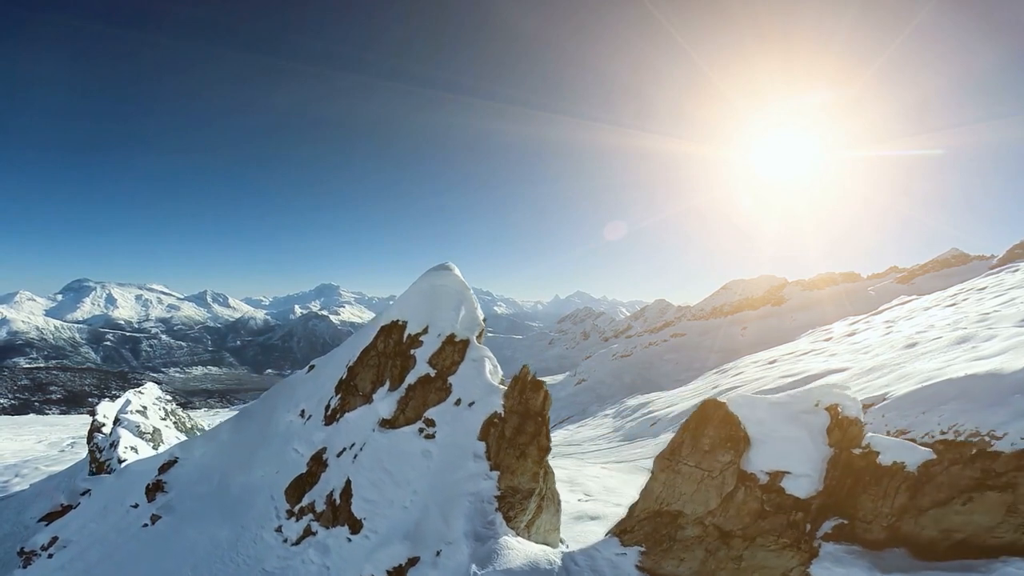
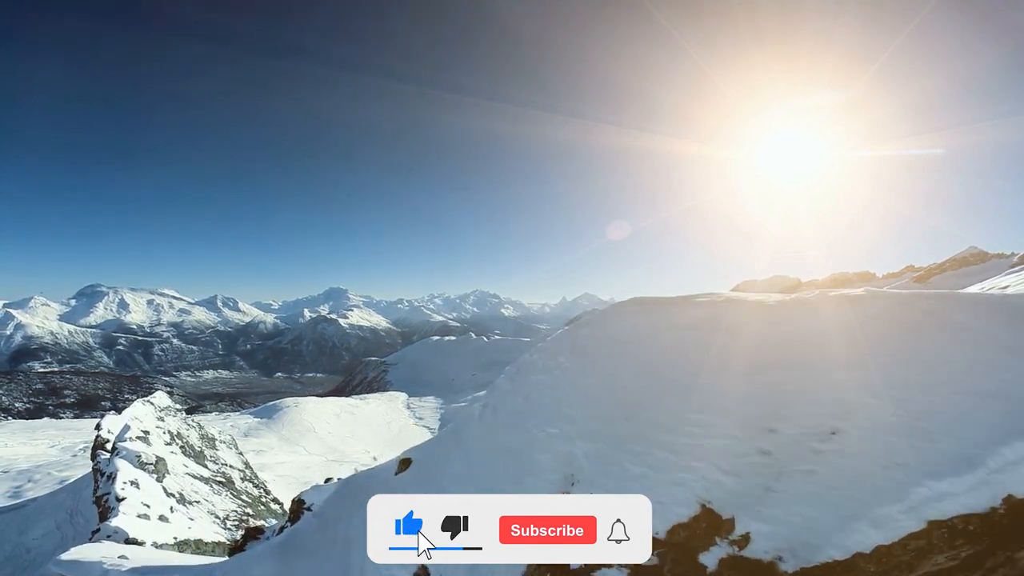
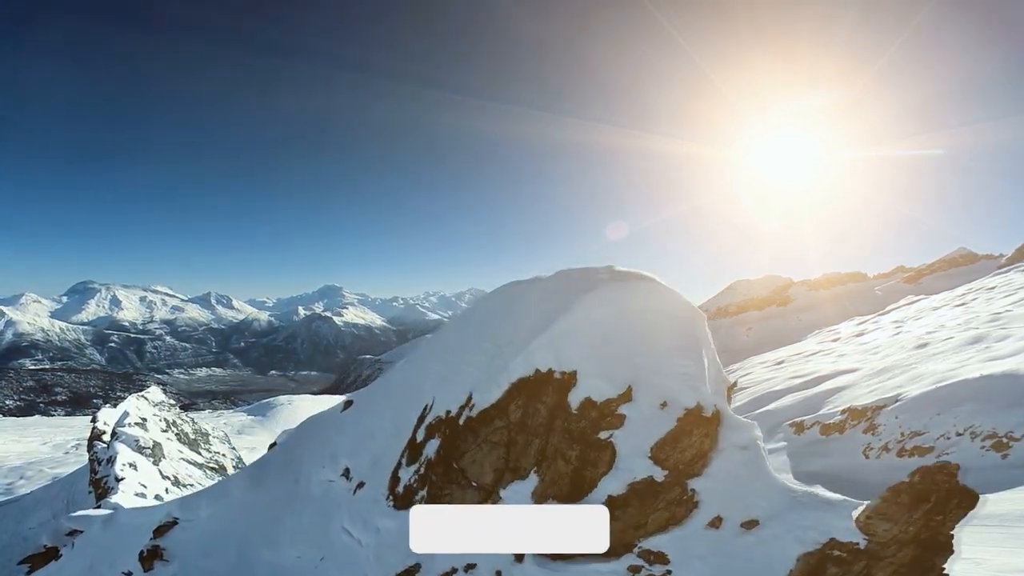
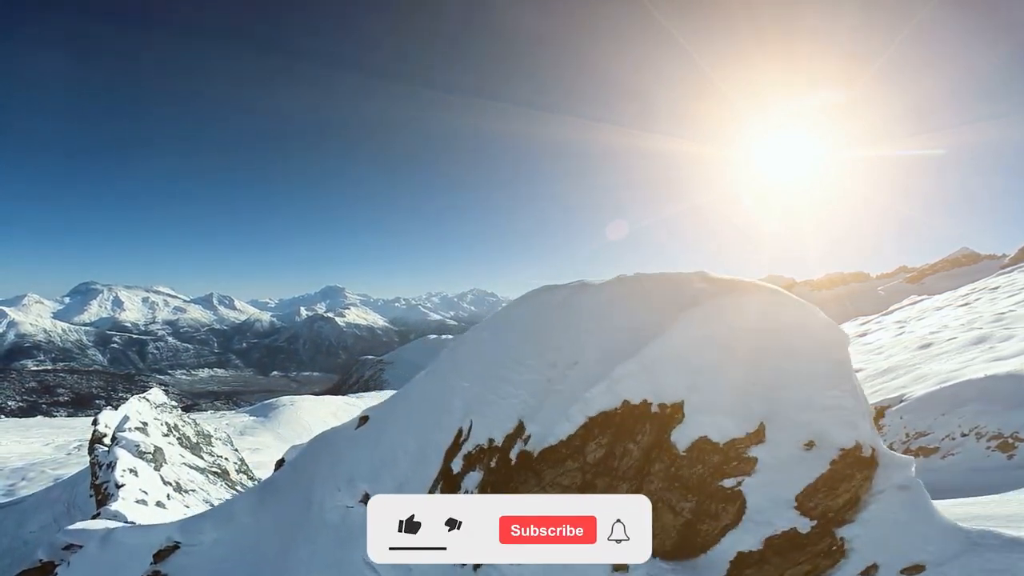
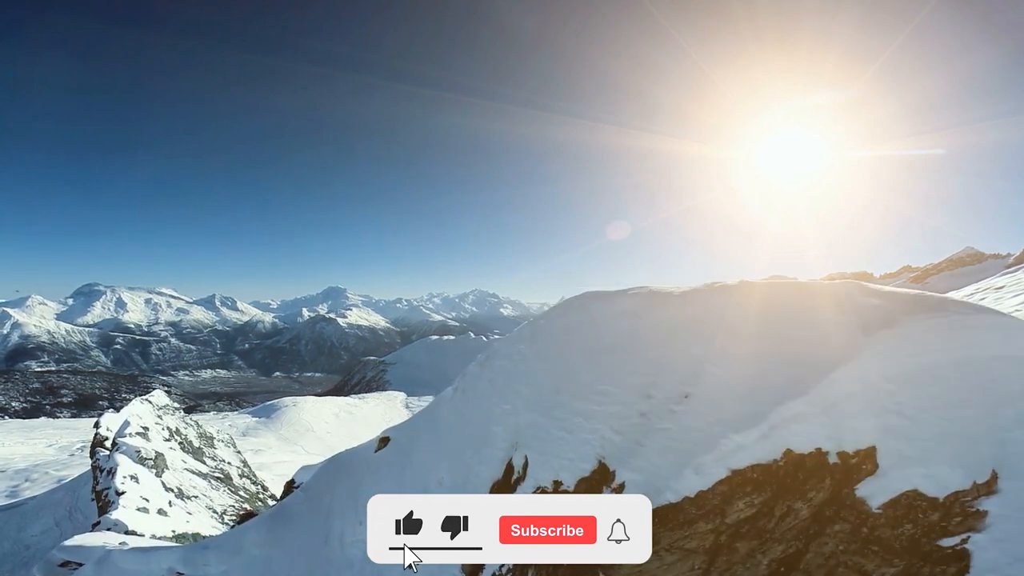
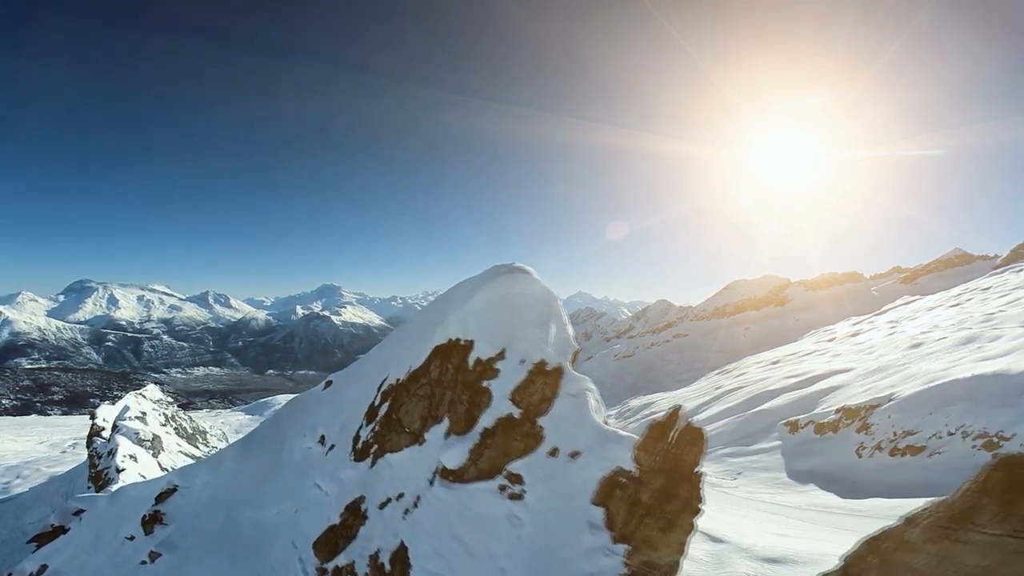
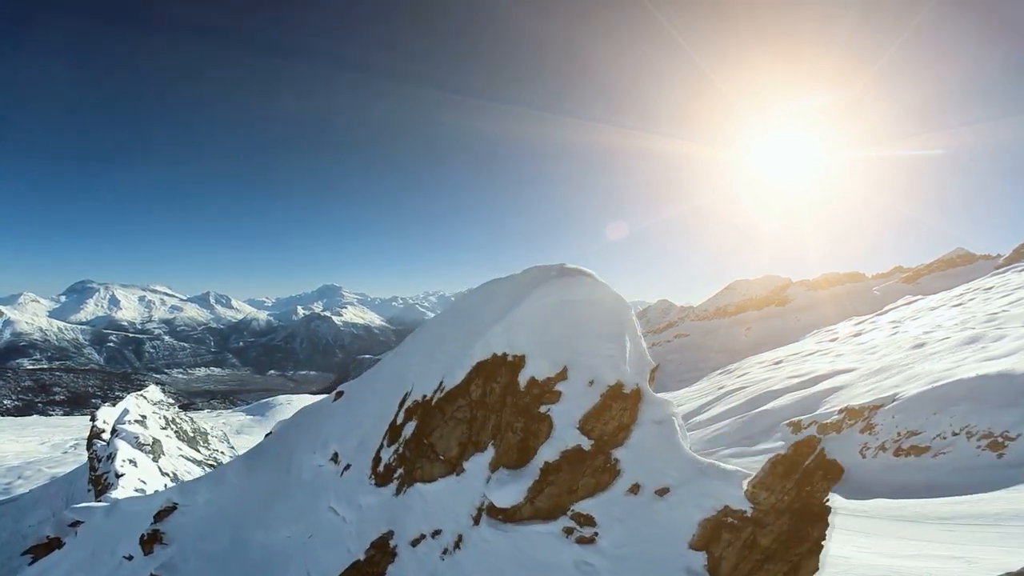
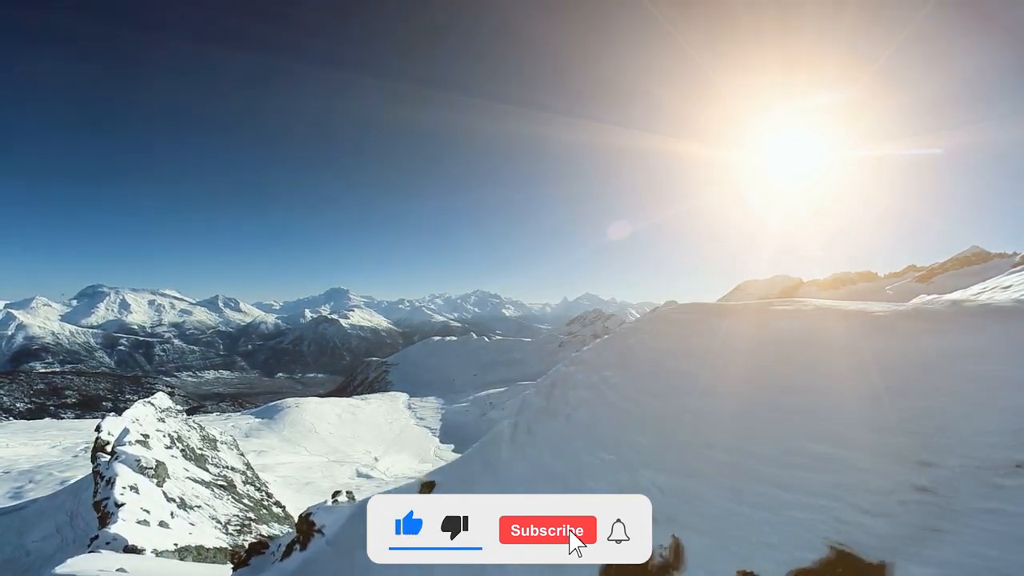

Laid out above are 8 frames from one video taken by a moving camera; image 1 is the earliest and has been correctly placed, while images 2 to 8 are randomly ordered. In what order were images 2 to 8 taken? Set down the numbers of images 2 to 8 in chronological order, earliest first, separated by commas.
6, 7, 3, 4, 5, 2, 8
